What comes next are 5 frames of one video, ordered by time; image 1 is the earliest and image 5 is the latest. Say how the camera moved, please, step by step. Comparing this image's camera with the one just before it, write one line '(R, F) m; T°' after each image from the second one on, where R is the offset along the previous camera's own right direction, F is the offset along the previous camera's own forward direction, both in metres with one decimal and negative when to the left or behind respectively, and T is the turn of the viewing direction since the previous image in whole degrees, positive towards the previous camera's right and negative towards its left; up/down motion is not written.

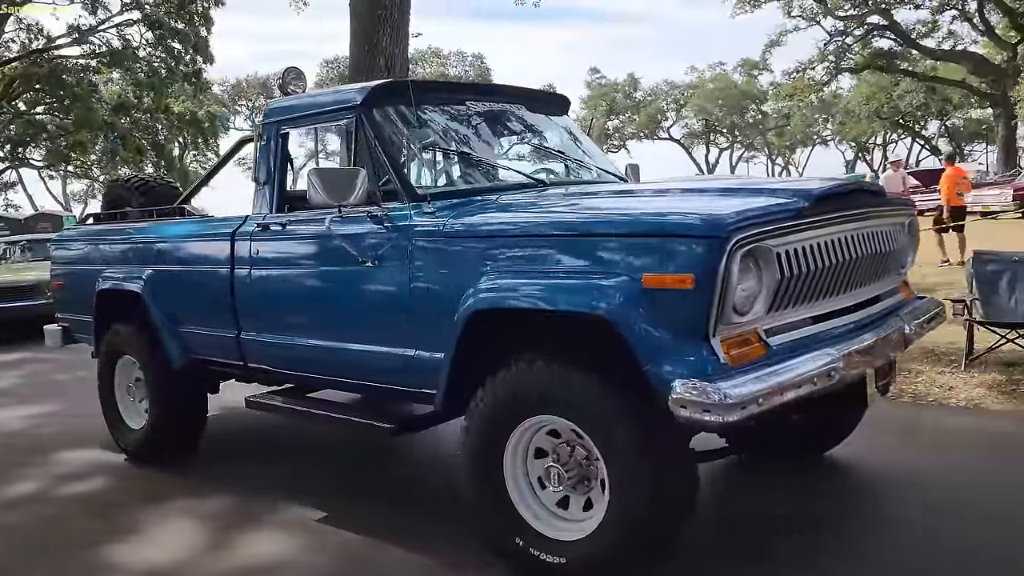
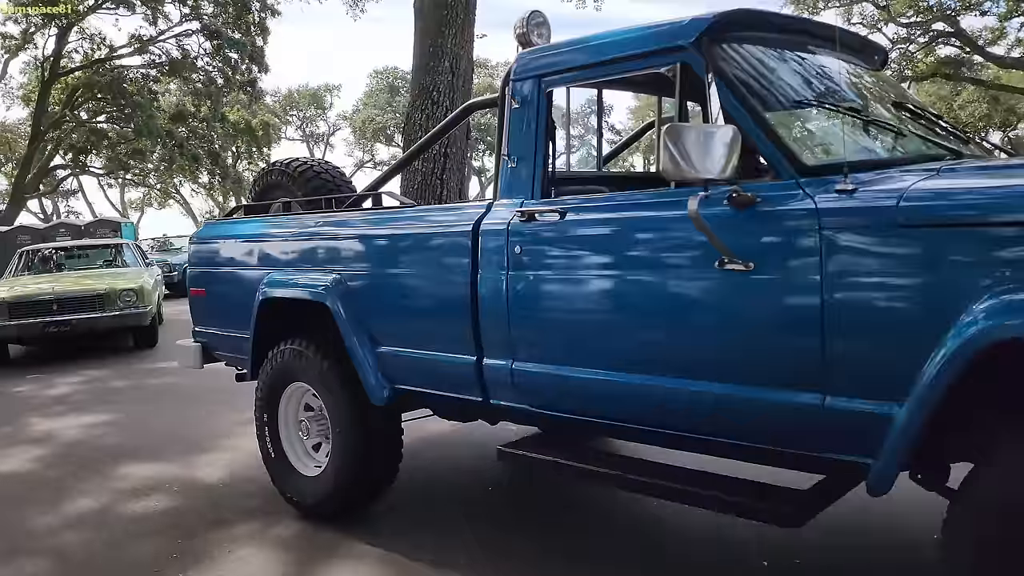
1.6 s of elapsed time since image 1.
(-0.7, +0.7) m; -3°
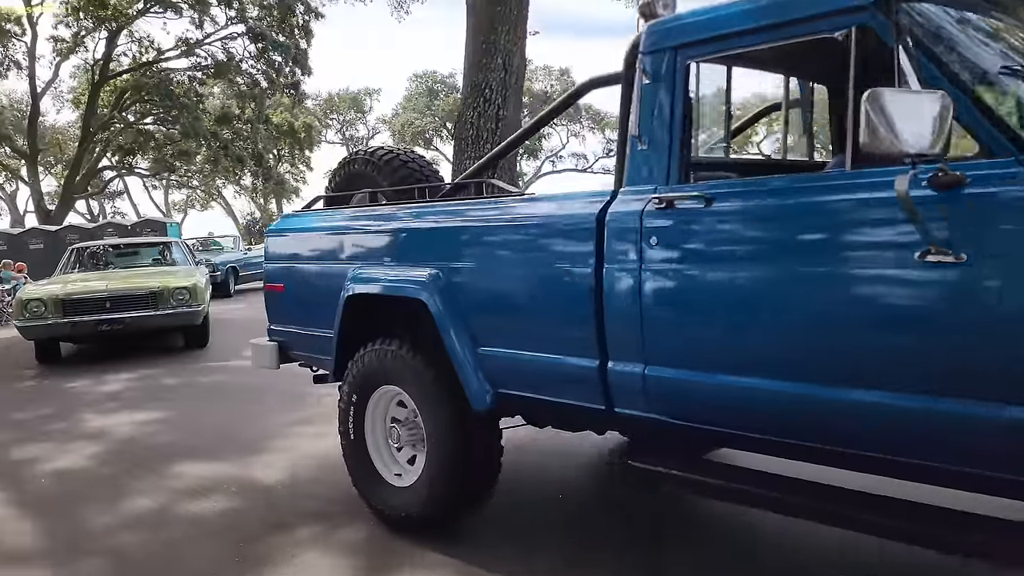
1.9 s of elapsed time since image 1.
(-0.2, +0.2) m; -2°
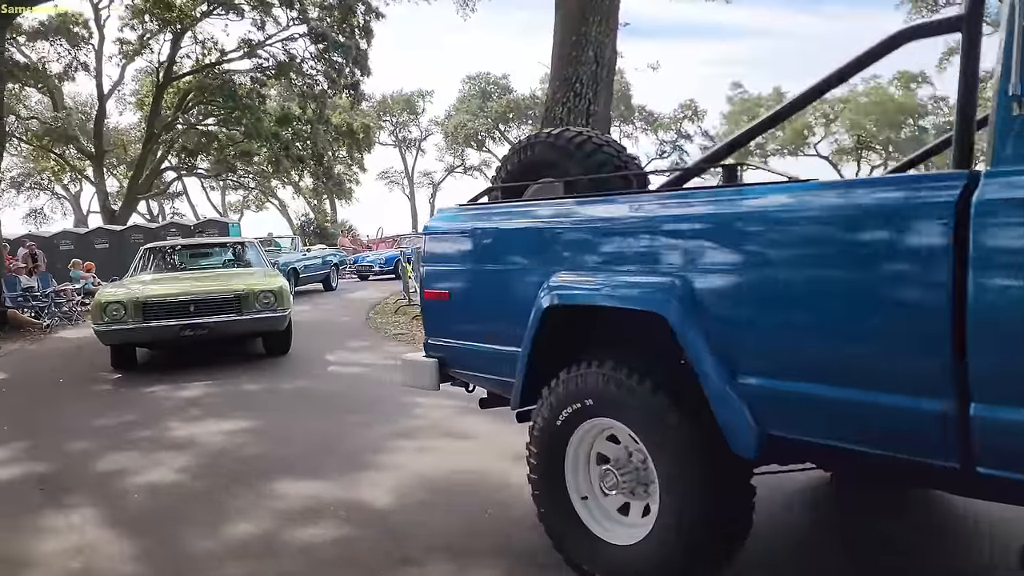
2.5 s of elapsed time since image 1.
(-0.5, +0.5) m; -3°
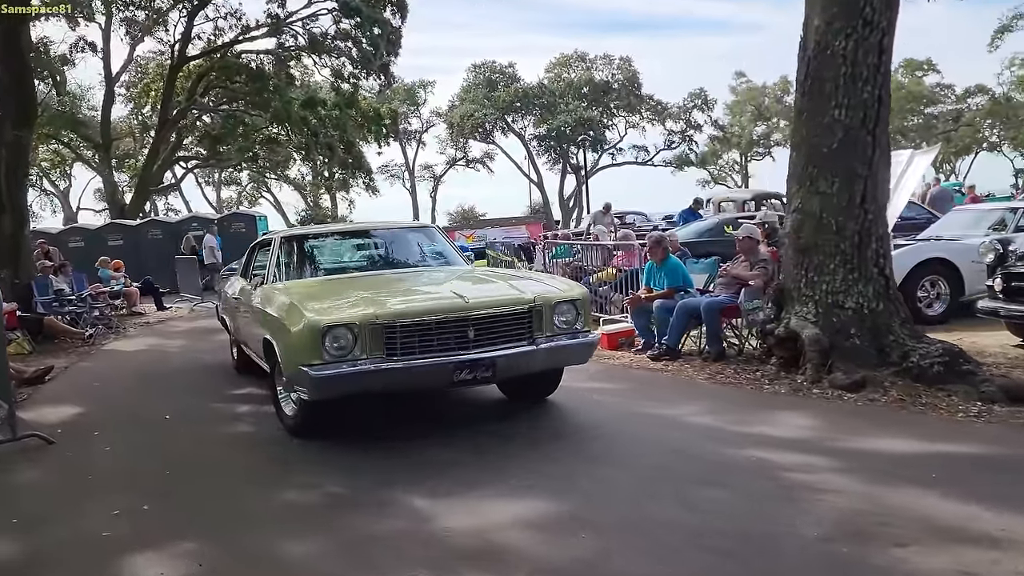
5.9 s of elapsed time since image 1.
(-2.3, +2.3) m; +1°
